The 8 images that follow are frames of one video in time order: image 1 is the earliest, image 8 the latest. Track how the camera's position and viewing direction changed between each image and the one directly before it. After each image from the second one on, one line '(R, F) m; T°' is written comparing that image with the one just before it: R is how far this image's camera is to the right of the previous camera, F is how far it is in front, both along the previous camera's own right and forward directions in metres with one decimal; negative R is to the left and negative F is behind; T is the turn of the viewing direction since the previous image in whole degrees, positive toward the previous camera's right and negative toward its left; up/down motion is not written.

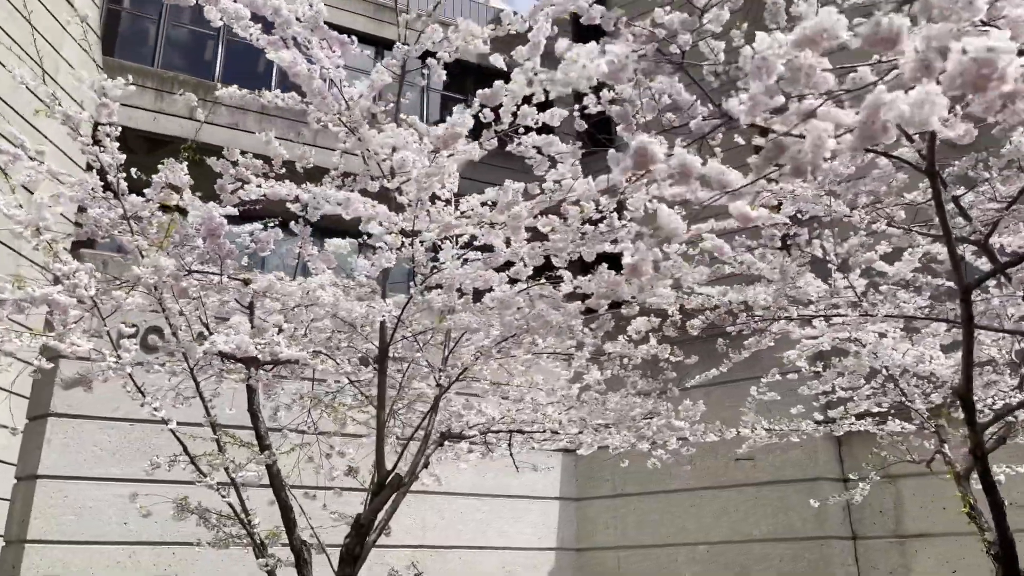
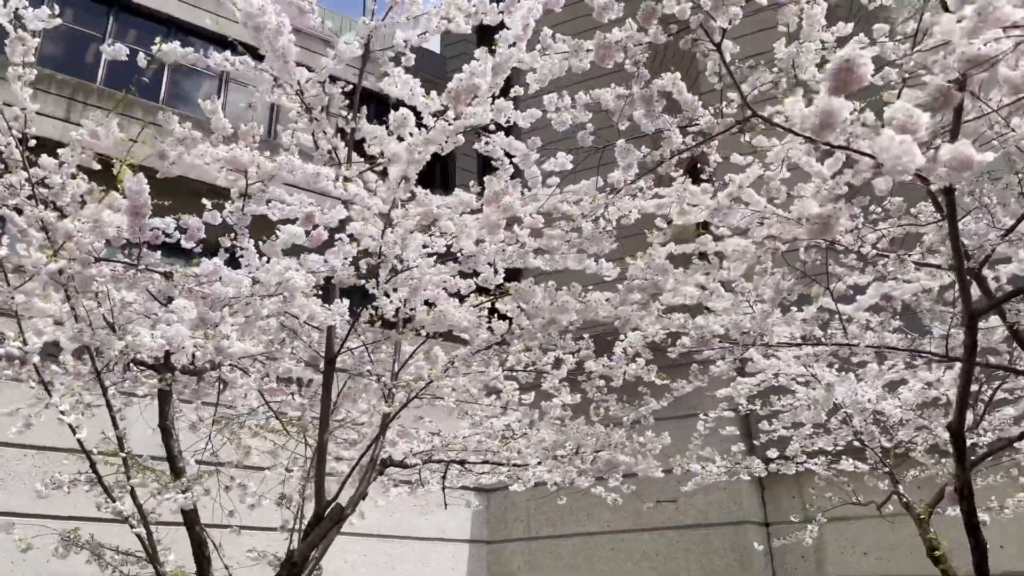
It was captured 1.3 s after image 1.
(-0.6, +0.7) m; +8°
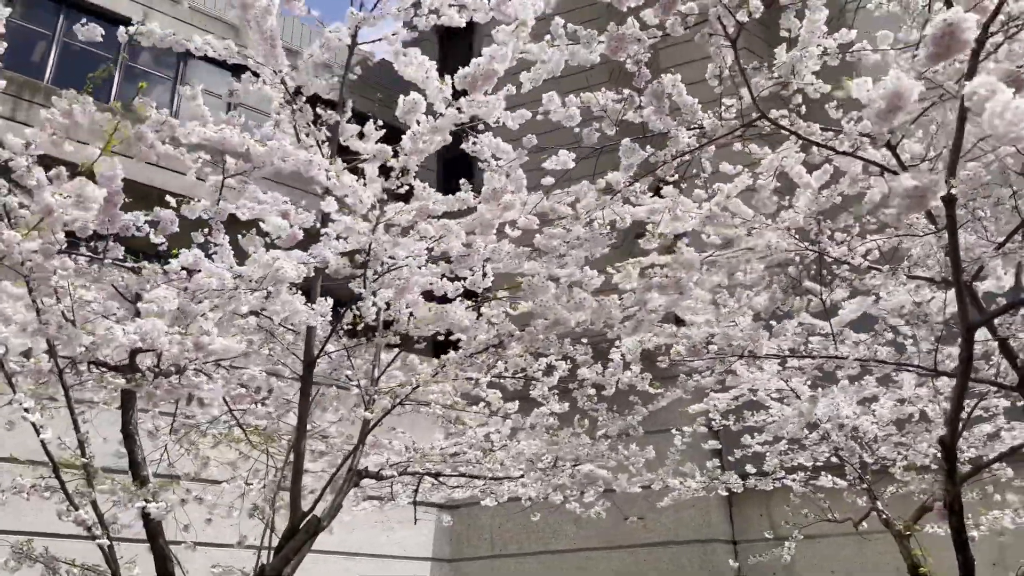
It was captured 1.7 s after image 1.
(-0.2, +0.2) m; +3°
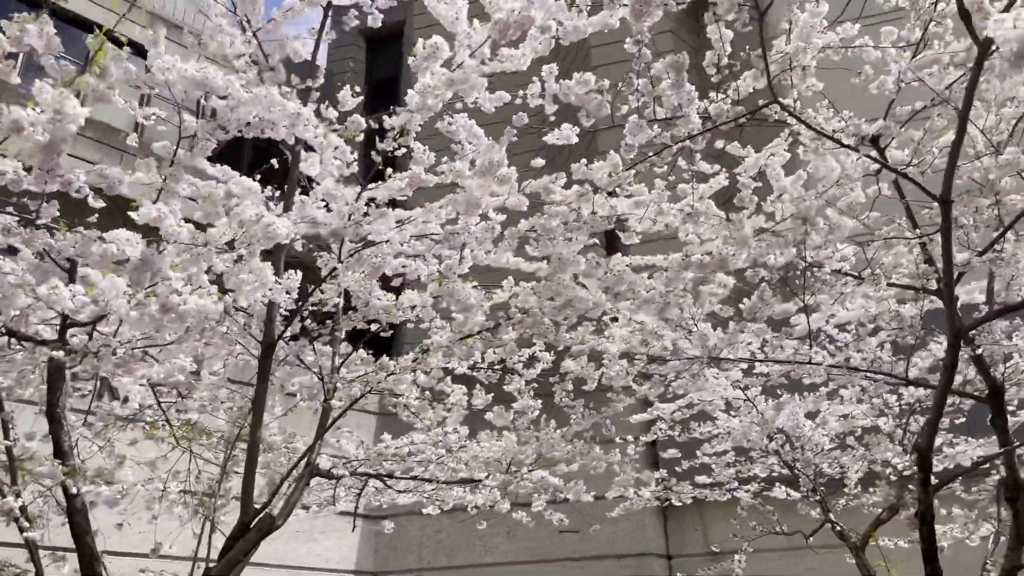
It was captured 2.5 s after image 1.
(-0.4, +0.3) m; +6°
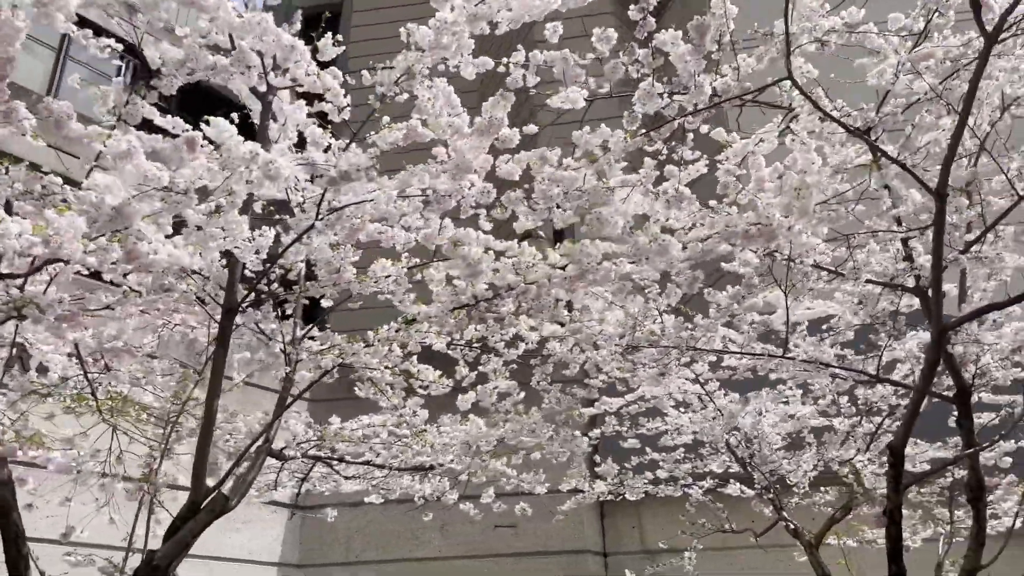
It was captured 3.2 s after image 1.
(-0.4, +0.3) m; +6°
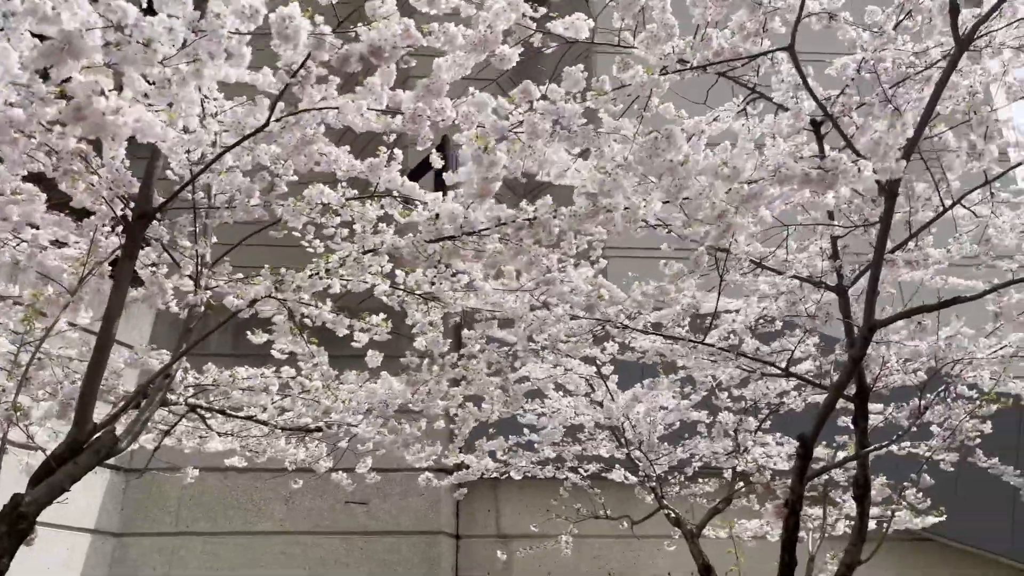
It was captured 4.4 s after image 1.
(-0.6, +0.4) m; +12°
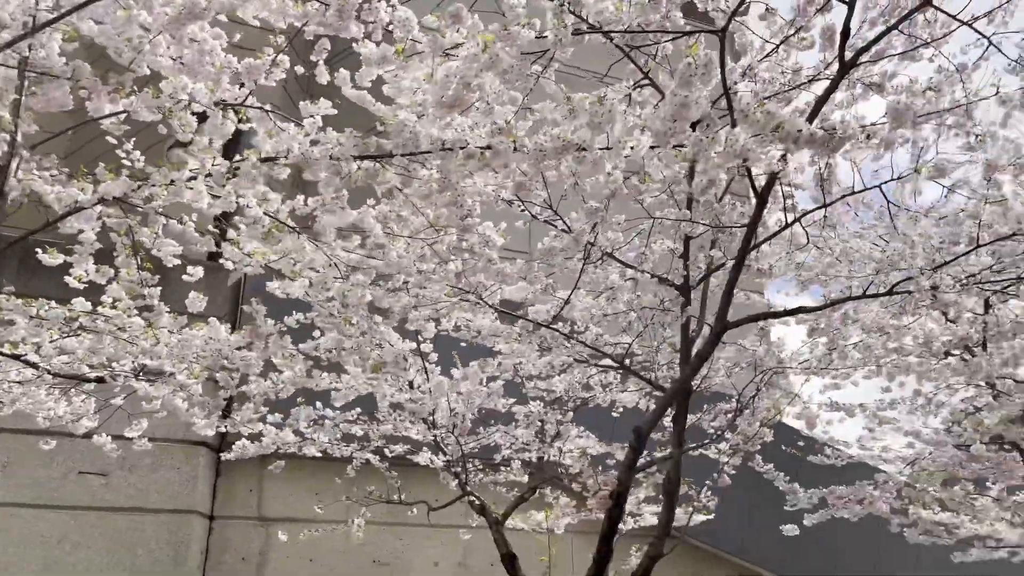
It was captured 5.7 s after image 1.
(-0.6, +0.5) m; +17°
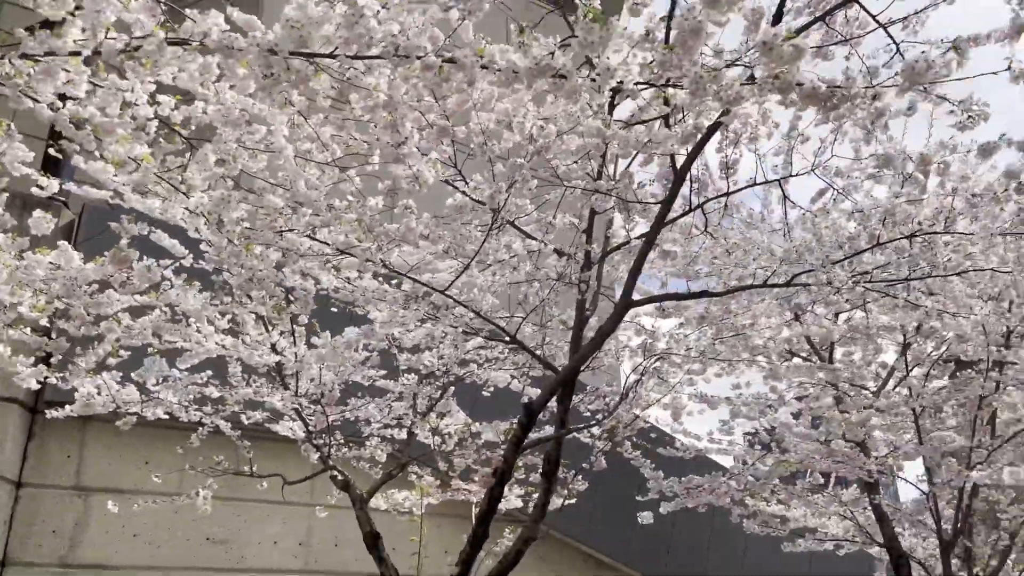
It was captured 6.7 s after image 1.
(-0.3, +0.4) m; +11°
